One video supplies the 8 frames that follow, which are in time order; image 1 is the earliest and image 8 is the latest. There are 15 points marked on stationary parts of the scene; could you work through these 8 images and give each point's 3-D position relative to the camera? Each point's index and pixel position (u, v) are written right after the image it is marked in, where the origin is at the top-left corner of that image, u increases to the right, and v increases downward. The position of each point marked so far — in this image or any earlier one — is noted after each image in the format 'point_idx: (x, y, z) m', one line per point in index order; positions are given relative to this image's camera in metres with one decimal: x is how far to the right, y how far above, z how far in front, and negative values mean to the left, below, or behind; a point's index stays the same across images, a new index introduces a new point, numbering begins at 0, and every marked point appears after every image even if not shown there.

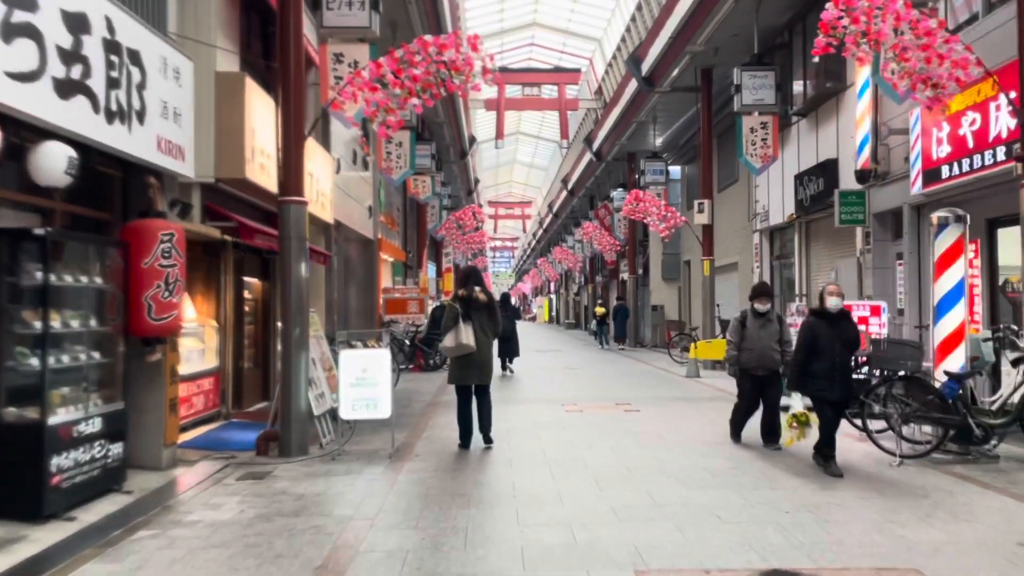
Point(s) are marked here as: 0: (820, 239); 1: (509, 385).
0: (+6.0, +1.0, +16.0) m
1: (0.0, -1.9, +16.5) m
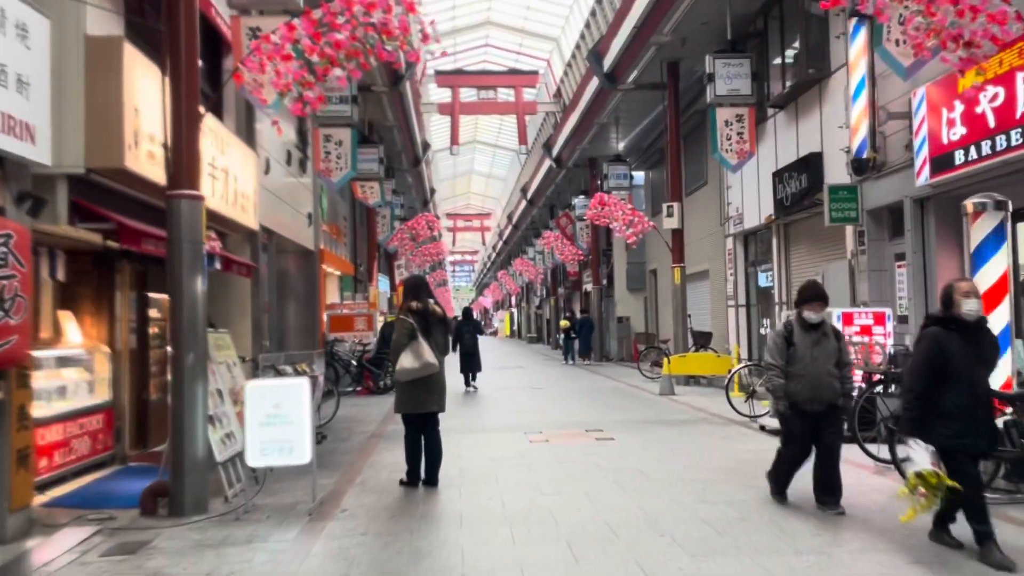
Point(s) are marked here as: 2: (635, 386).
0: (+5.2, +0.8, +14.7) m
1: (-0.8, -2.1, +14.9) m
2: (+2.6, -2.1, +17.3) m
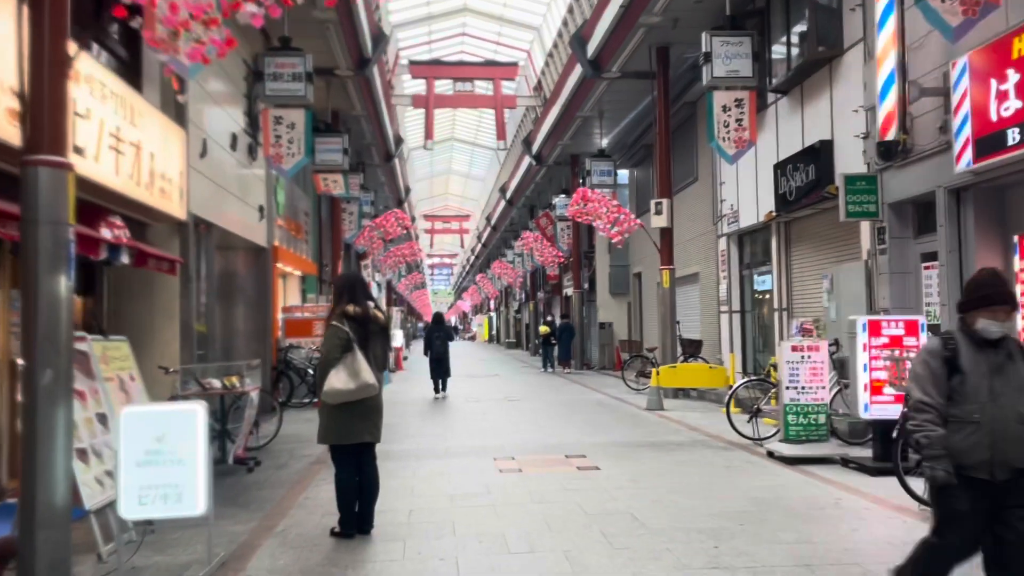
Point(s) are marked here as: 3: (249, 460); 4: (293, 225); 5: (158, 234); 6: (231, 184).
0: (+4.8, +0.8, +13.3) m
1: (-1.3, -2.2, +13.3) m
2: (+2.1, -2.1, +15.8) m
3: (-2.9, -1.9, +9.1) m
4: (-4.8, +1.4, +18.2) m
5: (-4.3, +0.7, +10.0) m
6: (-4.4, +1.7, +13.0) m
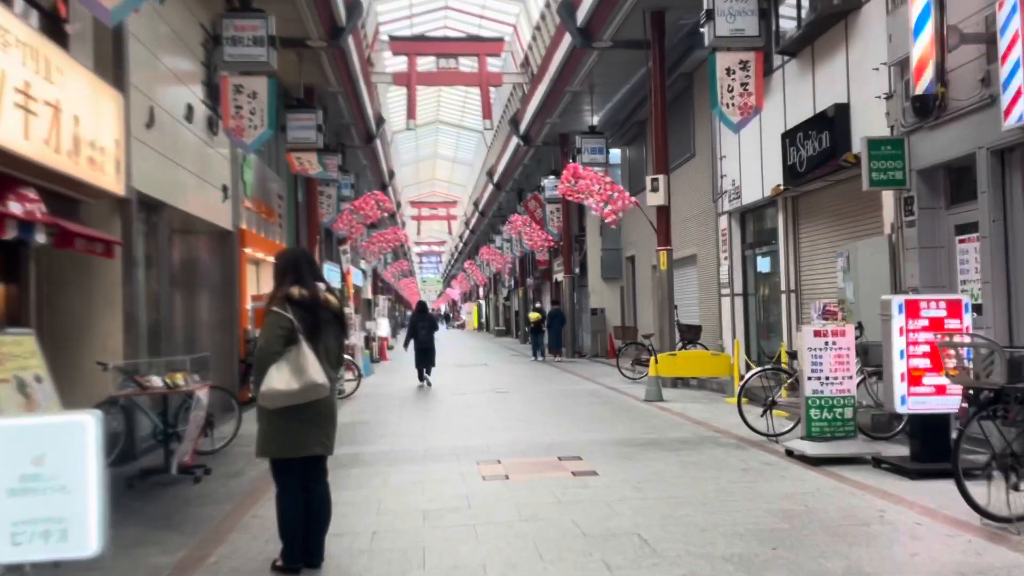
0: (+4.5, +1.1, +12.3) m
1: (-1.5, -1.9, +12.2) m
2: (+1.8, -1.8, +14.8) m
3: (-3.1, -1.7, +7.9) m
4: (-5.1, +1.7, +17.0) m
5: (-4.5, +0.8, +8.9) m
6: (-4.7, +1.9, +11.8) m
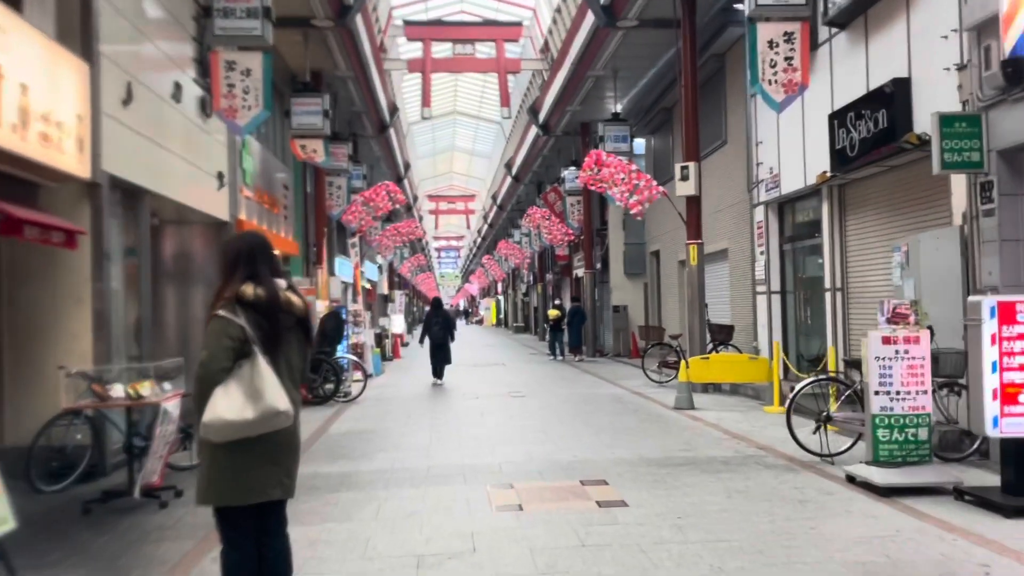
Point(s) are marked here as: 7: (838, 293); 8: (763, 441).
0: (+4.8, +1.1, +11.1) m
1: (-1.2, -1.9, +11.2) m
2: (+2.1, -1.8, +13.7) m
3: (-2.9, -1.7, +7.0) m
4: (-4.8, +1.8, +16.1) m
5: (-4.3, +0.9, +7.9) m
6: (-4.4, +1.9, +10.8) m
7: (+4.6, -0.1, +11.7) m
8: (+2.7, -1.6, +8.8) m
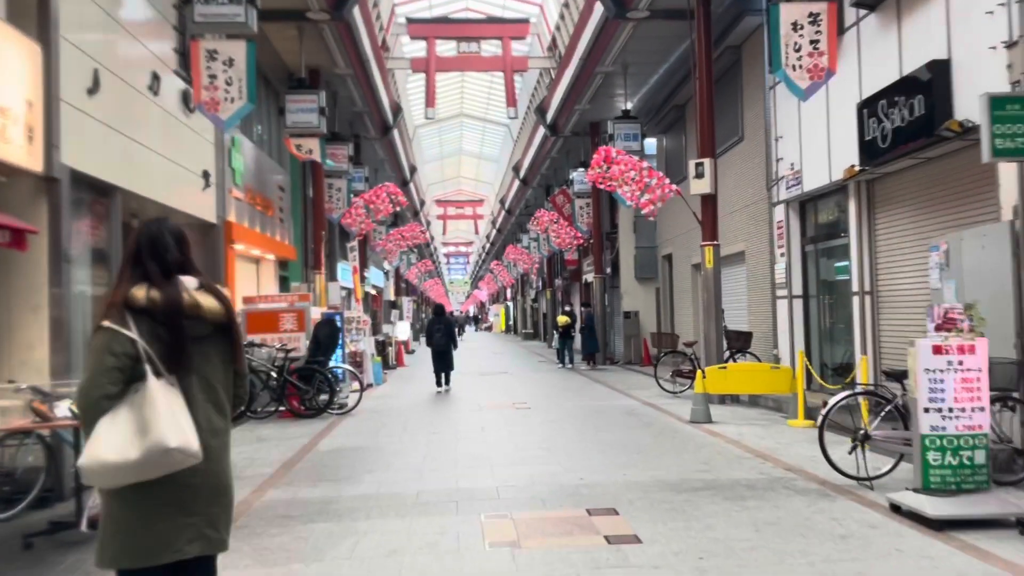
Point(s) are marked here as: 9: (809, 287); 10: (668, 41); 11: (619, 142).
0: (+4.8, +1.0, +10.2) m
1: (-1.2, -1.9, +10.4) m
2: (+2.2, -1.8, +12.8) m
3: (-2.9, -1.7, +6.2) m
4: (-4.7, +1.6, +15.3) m
5: (-4.4, +0.8, +7.1) m
6: (-4.4, +1.9, +10.1) m
7: (+4.7, -0.1, +10.9) m
8: (+2.7, -1.7, +8.0) m
9: (+4.6, 0.0, +12.7) m
10: (+3.2, +5.0, +16.8) m
11: (+2.5, +3.4, +19.0) m
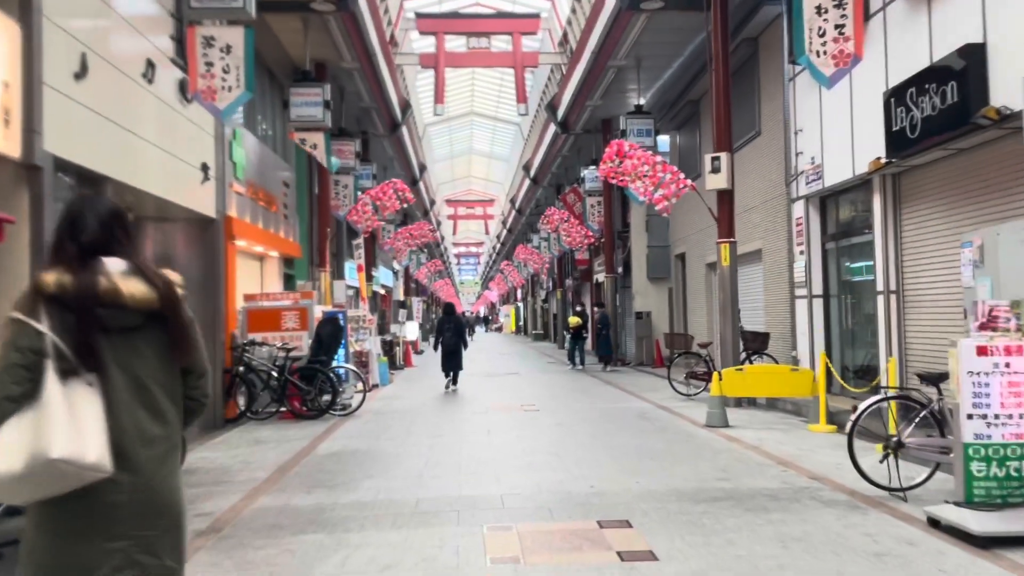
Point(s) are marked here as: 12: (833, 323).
0: (+4.9, +1.1, +9.7) m
1: (-1.1, -1.9, +10.0) m
2: (+2.3, -1.8, +12.4) m
3: (-2.9, -1.7, +5.8) m
4: (-4.5, +1.7, +14.9) m
5: (-4.3, +0.9, +6.8) m
6: (-4.3, +1.9, +9.7) m
7: (+4.8, -0.1, +10.4) m
8: (+2.8, -1.7, +7.5) m
9: (+4.7, 0.0, +12.2) m
10: (+3.4, +5.1, +16.3) m
11: (+2.7, +3.4, +18.5) m
12: (+4.8, -0.5, +12.2) m
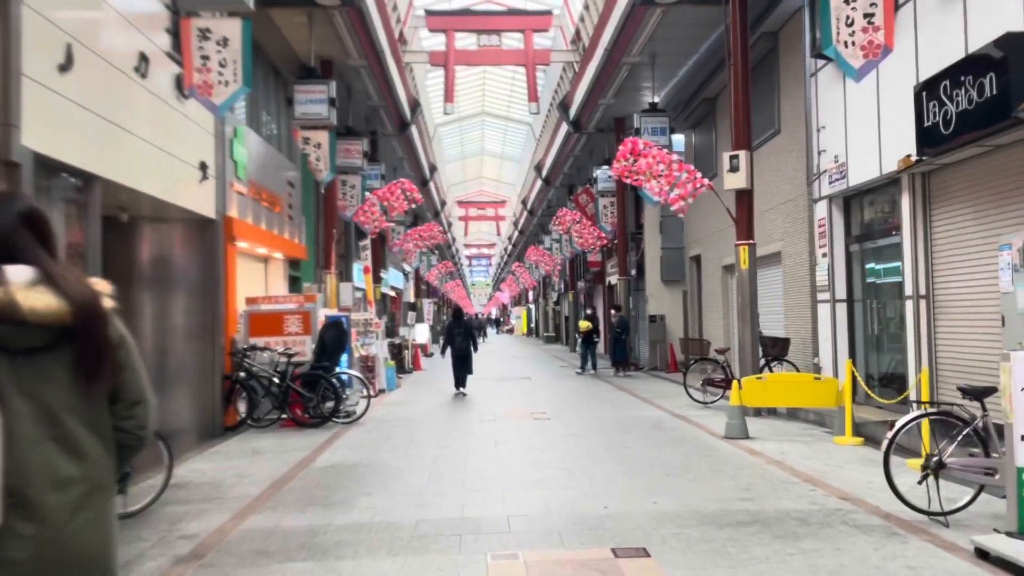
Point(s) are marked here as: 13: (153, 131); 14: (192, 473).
0: (+5.0, +1.0, +9.2) m
1: (-1.0, -2.0, +9.5) m
2: (+2.5, -1.9, +11.9) m
3: (-2.9, -1.7, +5.3) m
4: (-4.3, +1.6, +14.6) m
5: (-4.2, +0.8, +6.4) m
6: (-4.2, +1.9, +9.3) m
7: (+4.9, -0.2, +9.8) m
8: (+2.8, -1.7, +7.0) m
9: (+4.9, 0.0, +11.7) m
10: (+3.6, +5.0, +15.8) m
11: (+2.9, +3.3, +18.0) m
12: (+4.9, -0.6, +11.7) m
13: (-4.2, +1.8, +9.7) m
14: (-3.3, -1.9, +8.5) m
